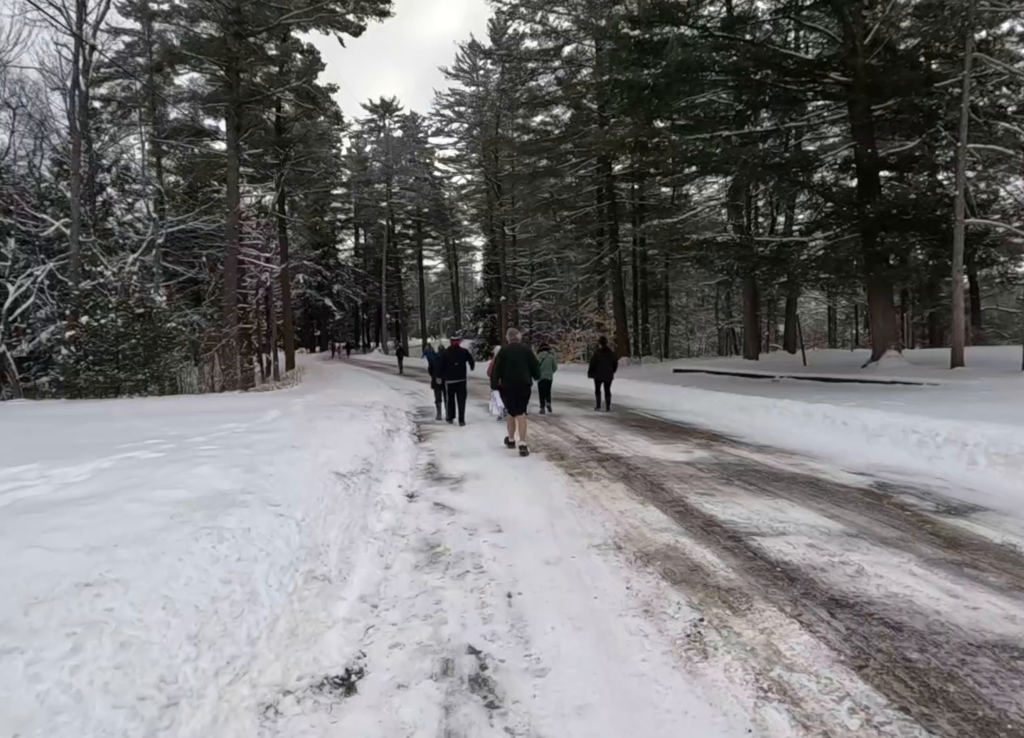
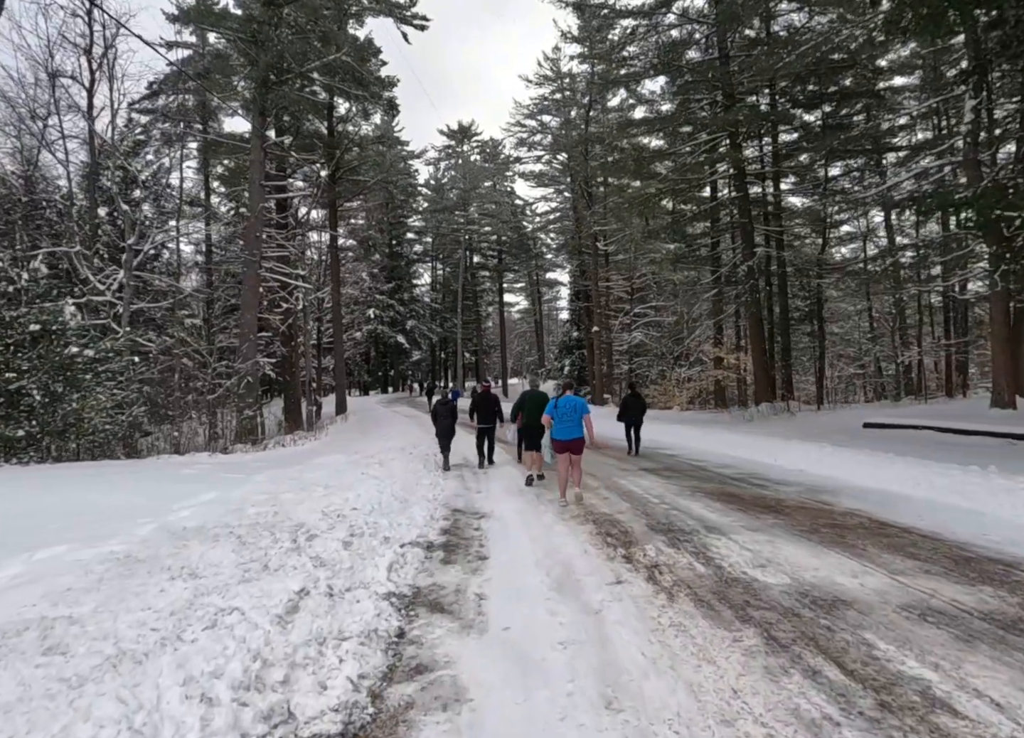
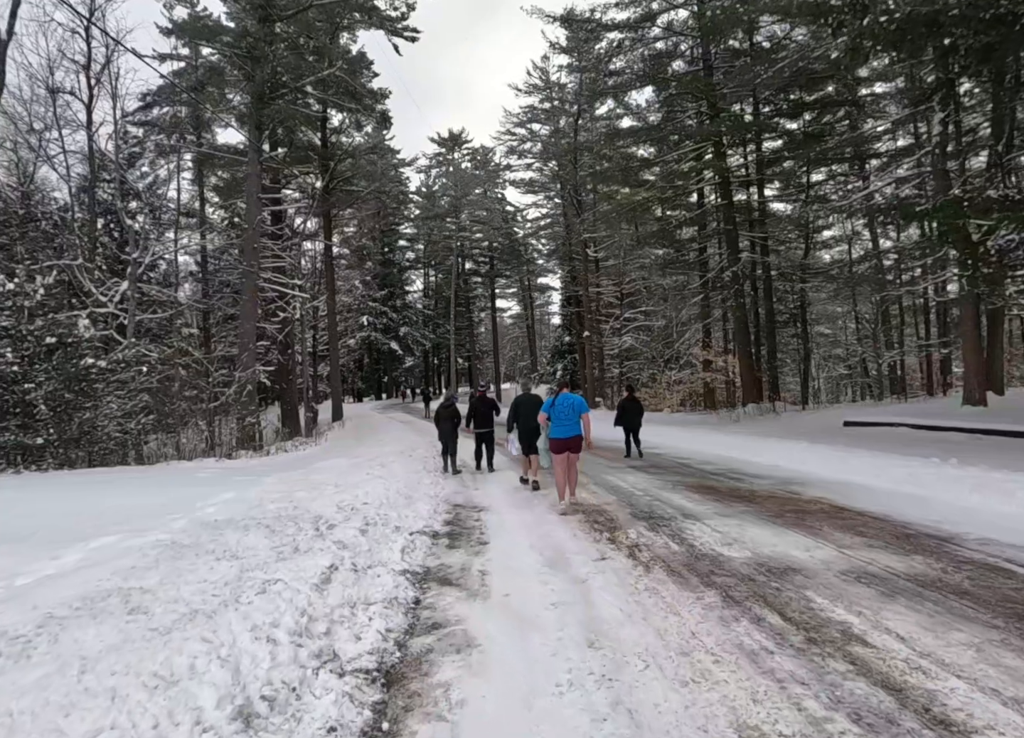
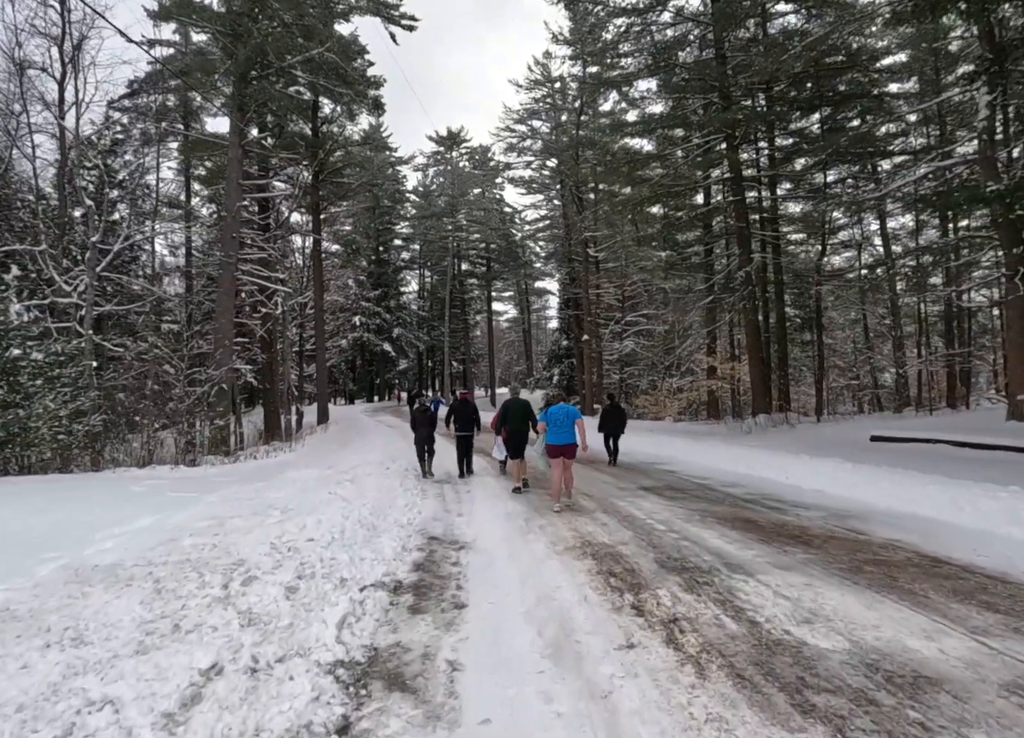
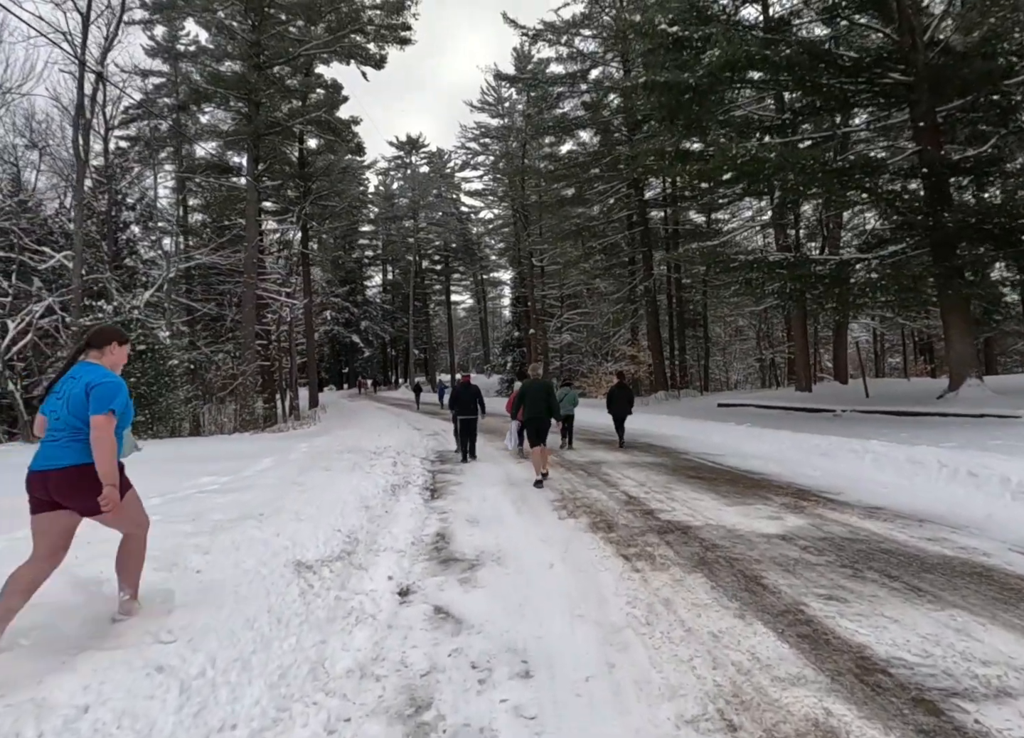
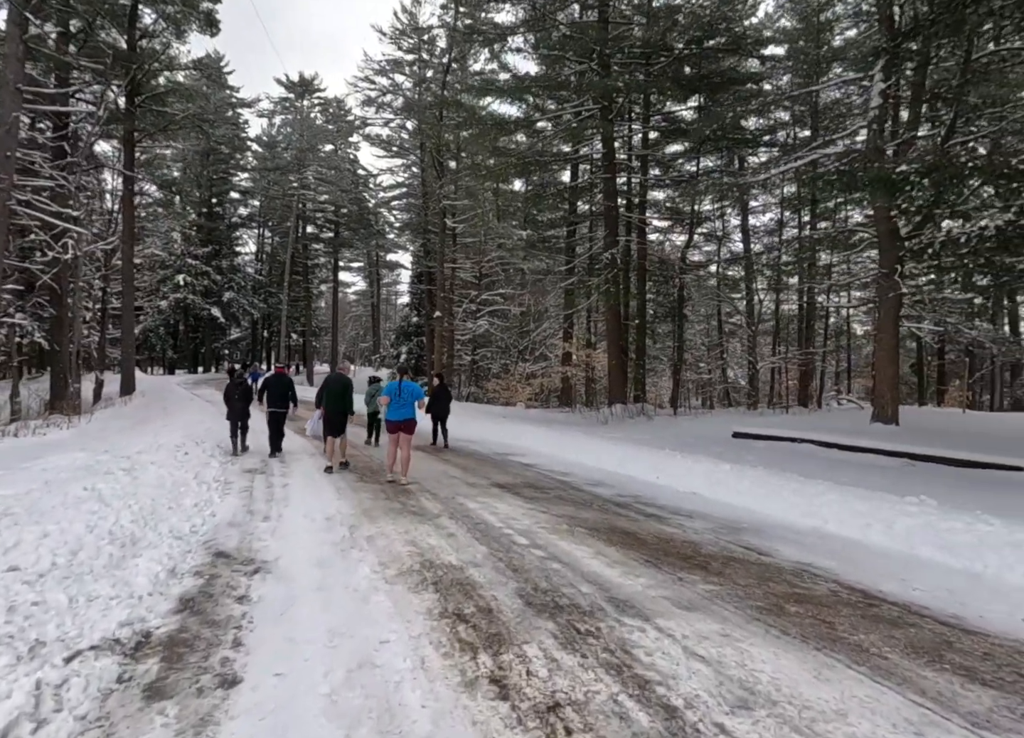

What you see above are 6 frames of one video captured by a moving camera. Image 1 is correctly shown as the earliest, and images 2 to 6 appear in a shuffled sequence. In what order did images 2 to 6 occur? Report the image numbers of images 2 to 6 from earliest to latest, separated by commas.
5, 3, 2, 4, 6
